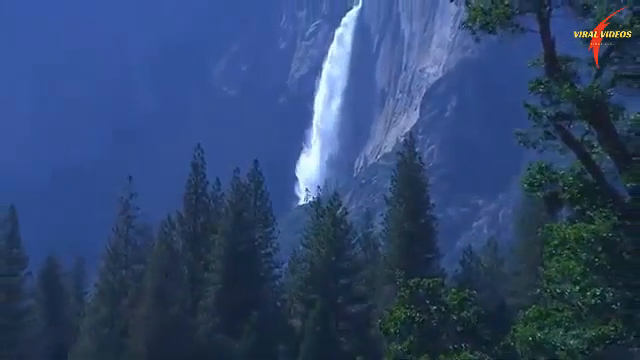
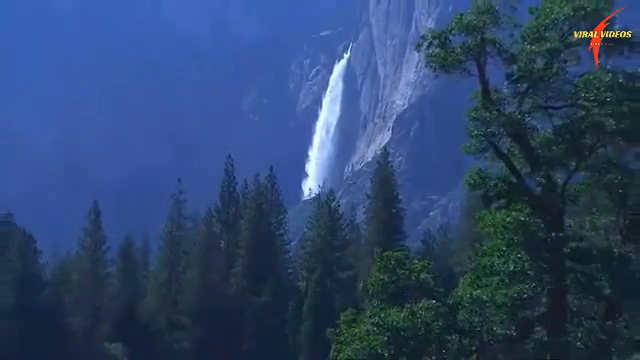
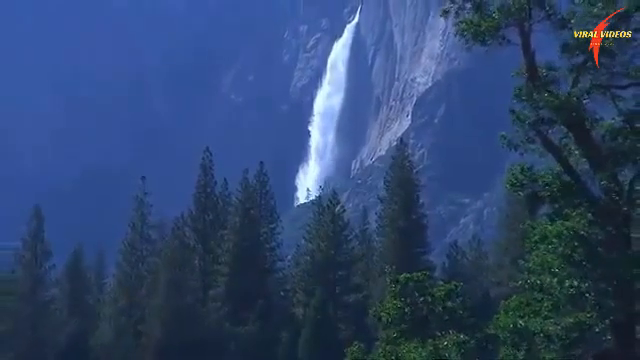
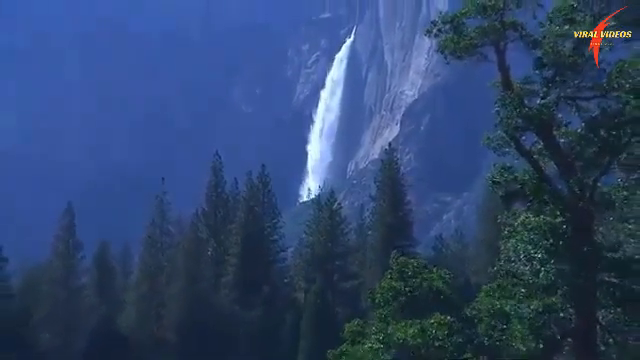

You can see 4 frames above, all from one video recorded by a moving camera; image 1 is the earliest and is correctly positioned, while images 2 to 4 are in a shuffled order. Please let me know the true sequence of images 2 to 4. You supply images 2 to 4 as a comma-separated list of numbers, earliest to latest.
3, 4, 2
